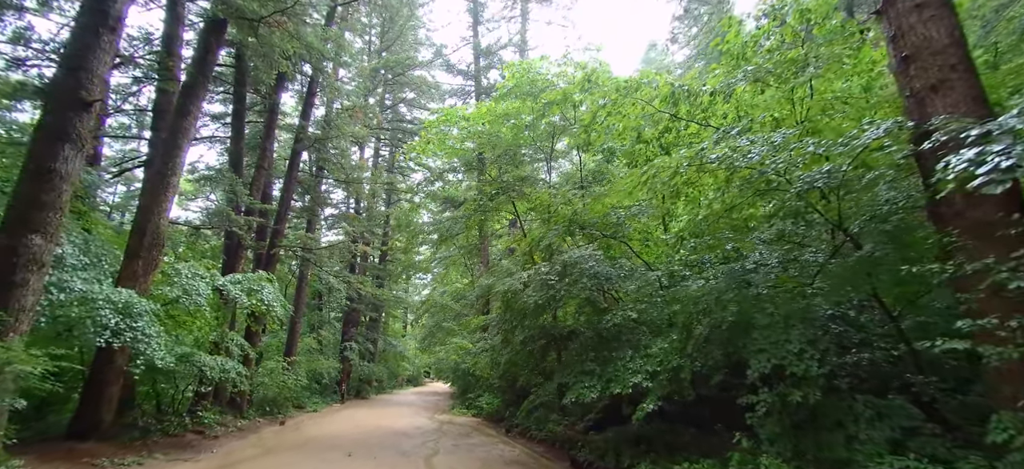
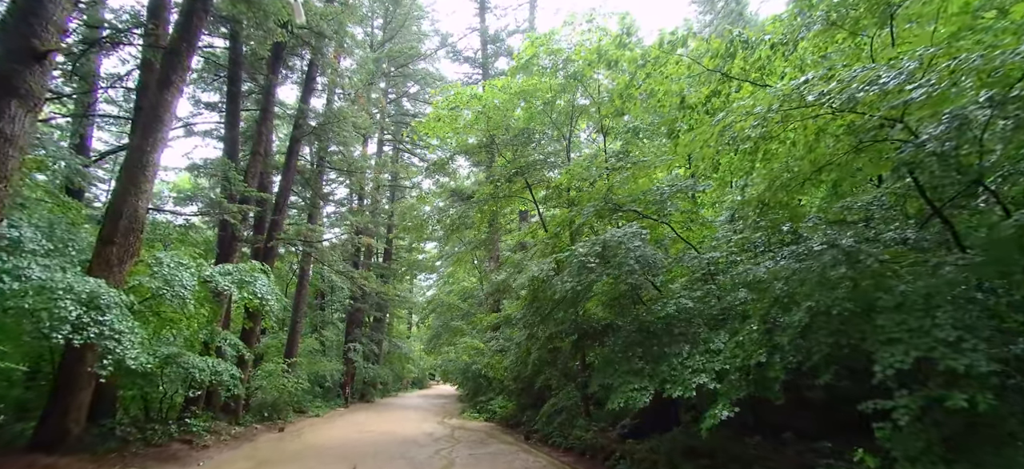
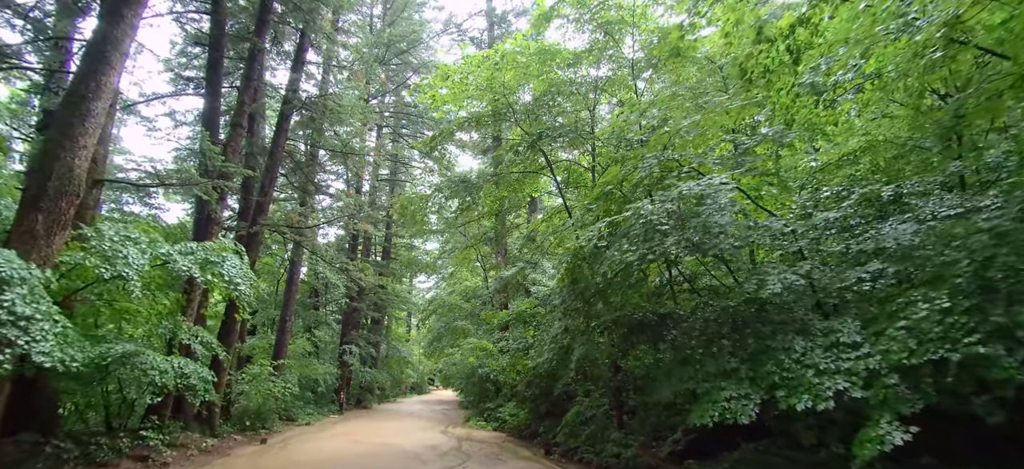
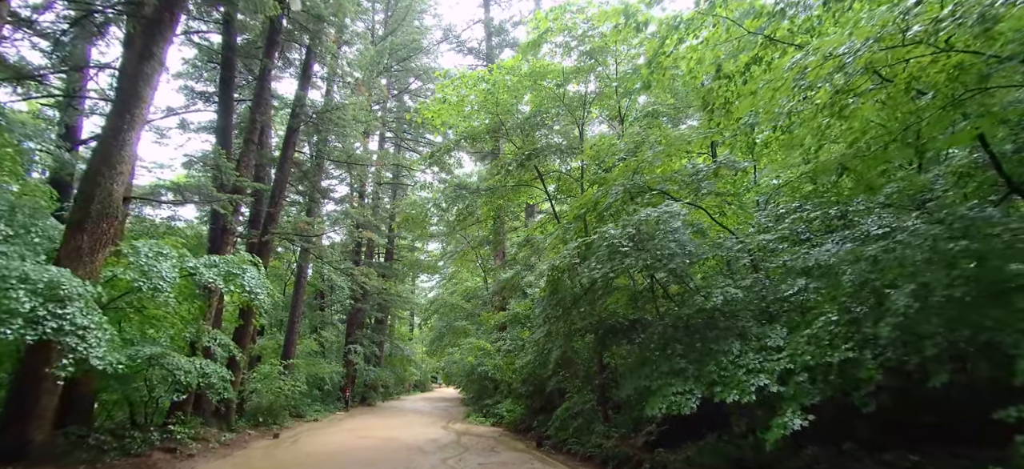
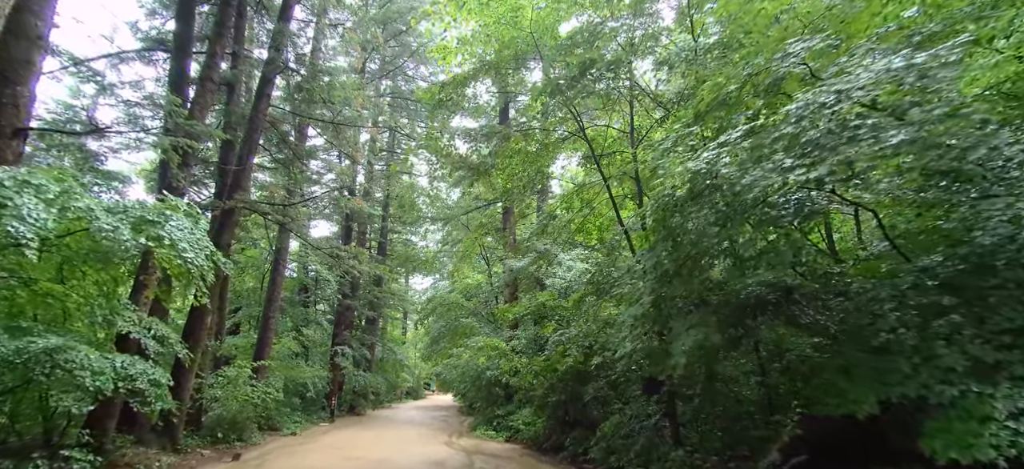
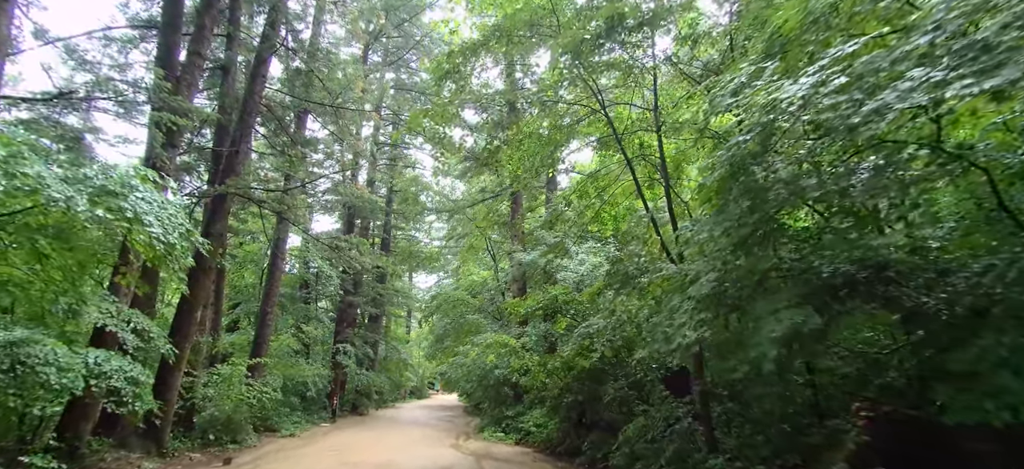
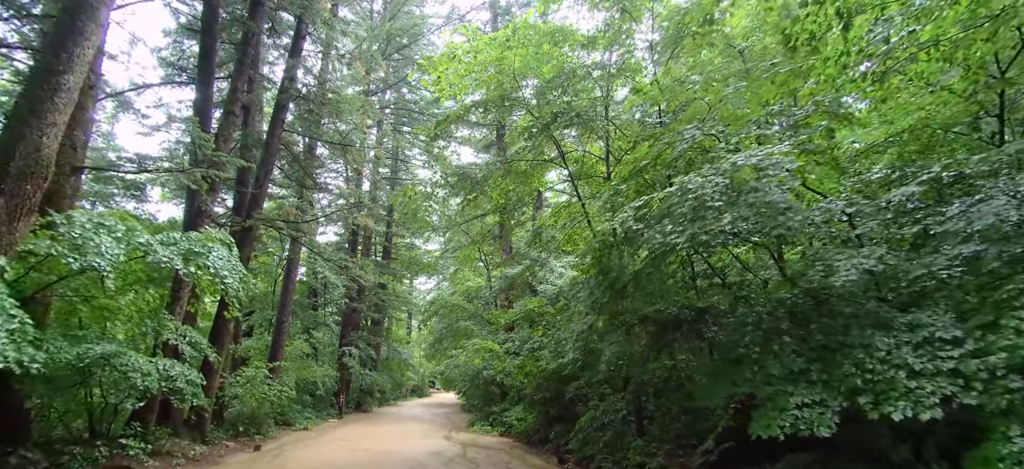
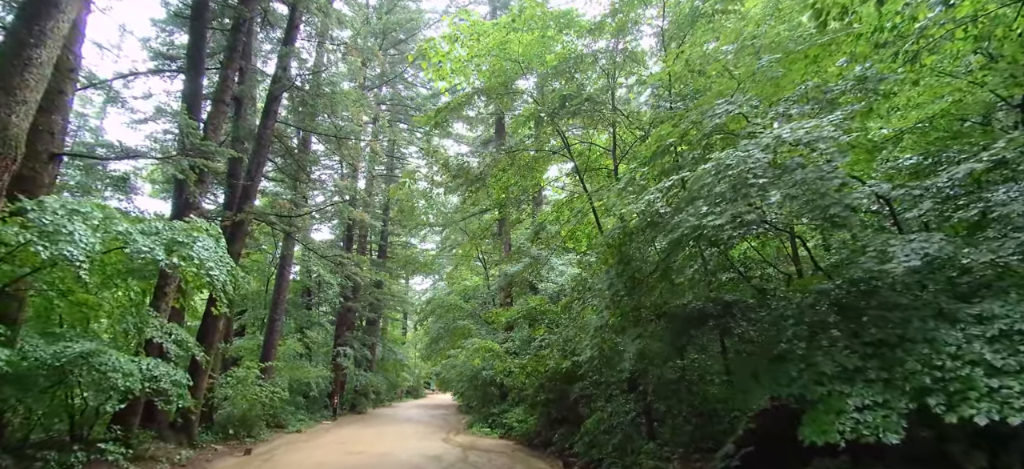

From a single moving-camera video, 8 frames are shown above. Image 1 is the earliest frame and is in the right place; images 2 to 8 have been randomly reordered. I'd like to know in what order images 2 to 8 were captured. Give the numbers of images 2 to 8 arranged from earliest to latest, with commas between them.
2, 4, 3, 7, 8, 5, 6
